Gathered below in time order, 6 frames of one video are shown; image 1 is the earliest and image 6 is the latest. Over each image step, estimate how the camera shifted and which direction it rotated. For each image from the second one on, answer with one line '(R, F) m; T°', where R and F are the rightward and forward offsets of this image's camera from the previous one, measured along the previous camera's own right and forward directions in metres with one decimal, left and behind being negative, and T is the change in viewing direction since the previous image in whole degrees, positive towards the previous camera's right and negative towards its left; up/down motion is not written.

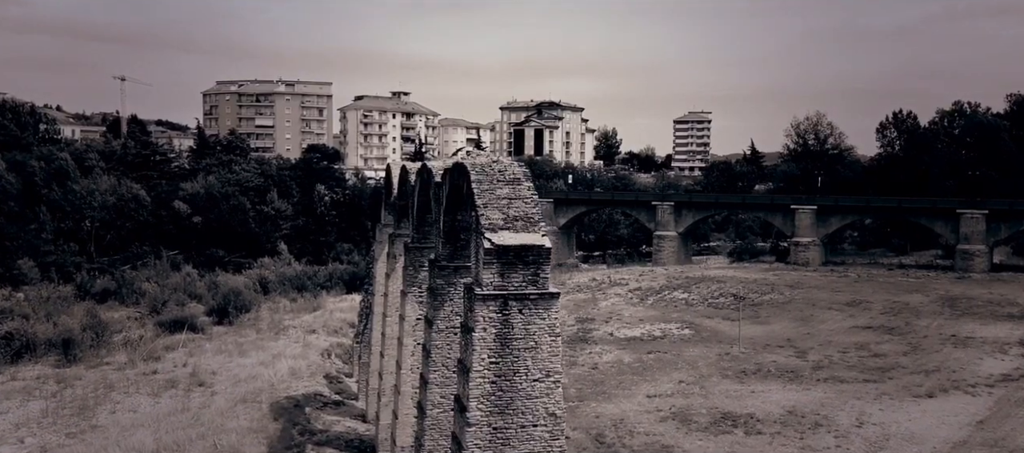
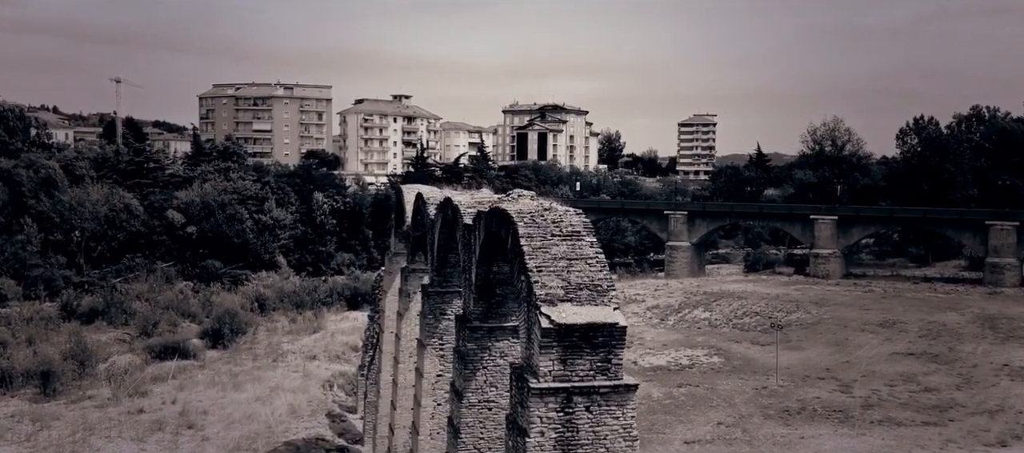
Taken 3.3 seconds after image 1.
(-0.5, +1.8) m; 0°
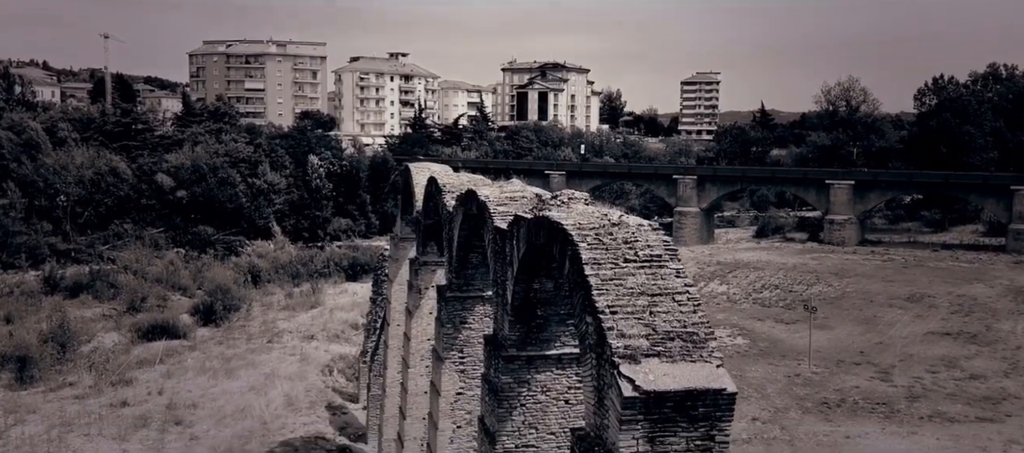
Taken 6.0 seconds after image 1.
(-0.4, +1.6) m; 0°
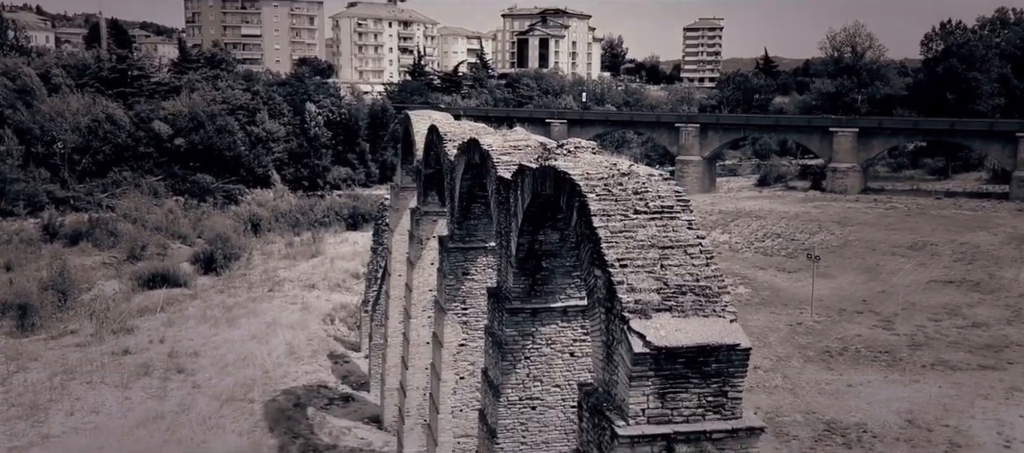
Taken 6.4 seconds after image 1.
(0.0, +0.2) m; 0°
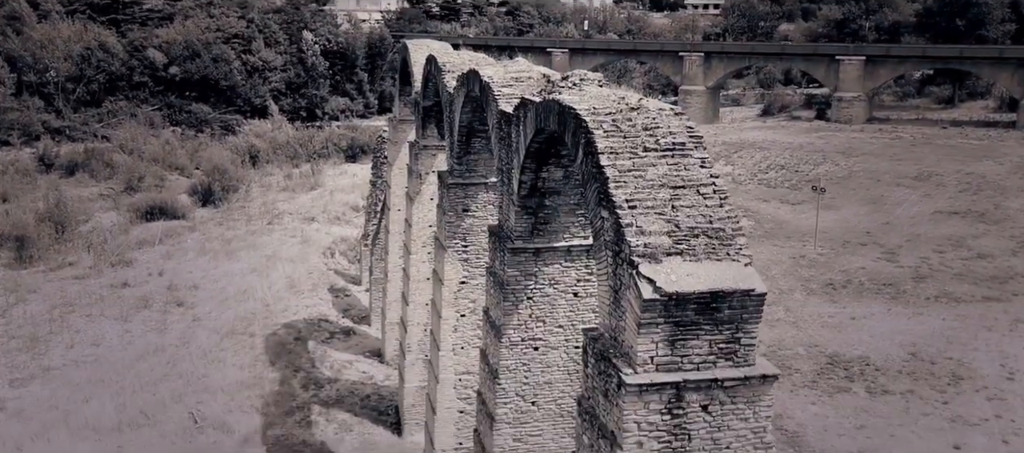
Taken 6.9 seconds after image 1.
(0.0, +0.2) m; 0°
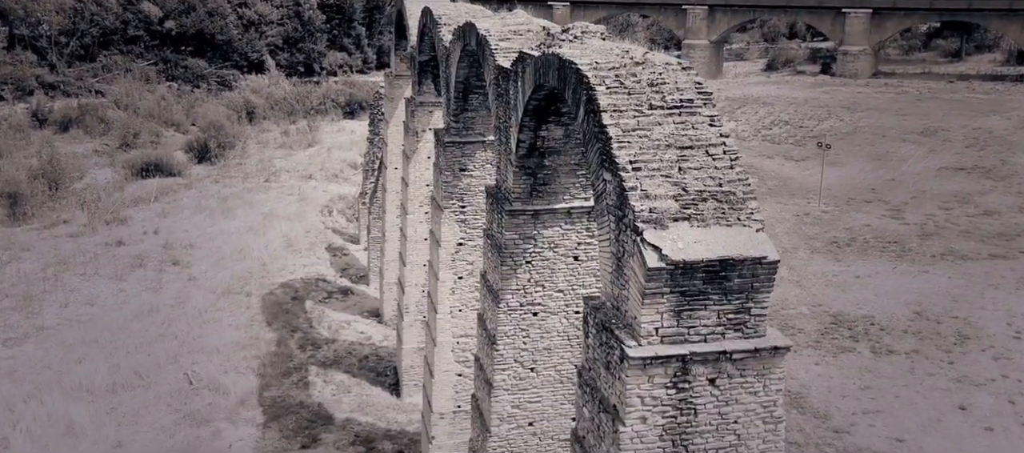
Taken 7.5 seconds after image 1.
(0.0, +0.3) m; 0°
